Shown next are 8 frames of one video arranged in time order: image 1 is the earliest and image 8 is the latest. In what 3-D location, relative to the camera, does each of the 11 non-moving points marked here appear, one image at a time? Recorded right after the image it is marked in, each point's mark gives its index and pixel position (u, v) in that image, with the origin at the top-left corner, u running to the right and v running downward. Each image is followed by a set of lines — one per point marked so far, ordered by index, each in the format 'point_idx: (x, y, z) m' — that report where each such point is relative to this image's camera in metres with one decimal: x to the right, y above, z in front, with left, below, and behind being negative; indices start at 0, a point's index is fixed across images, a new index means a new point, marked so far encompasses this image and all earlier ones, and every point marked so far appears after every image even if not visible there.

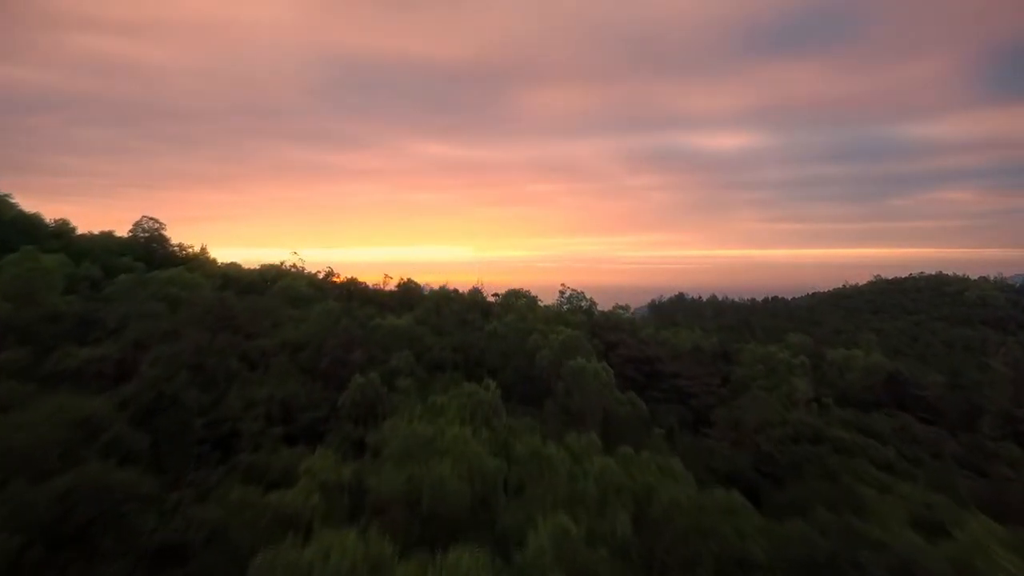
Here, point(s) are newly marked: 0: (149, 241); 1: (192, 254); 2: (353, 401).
0: (-4.8, +0.6, +16.2) m
1: (-4.8, +0.5, +18.0) m
2: (-1.1, -0.8, +8.7) m
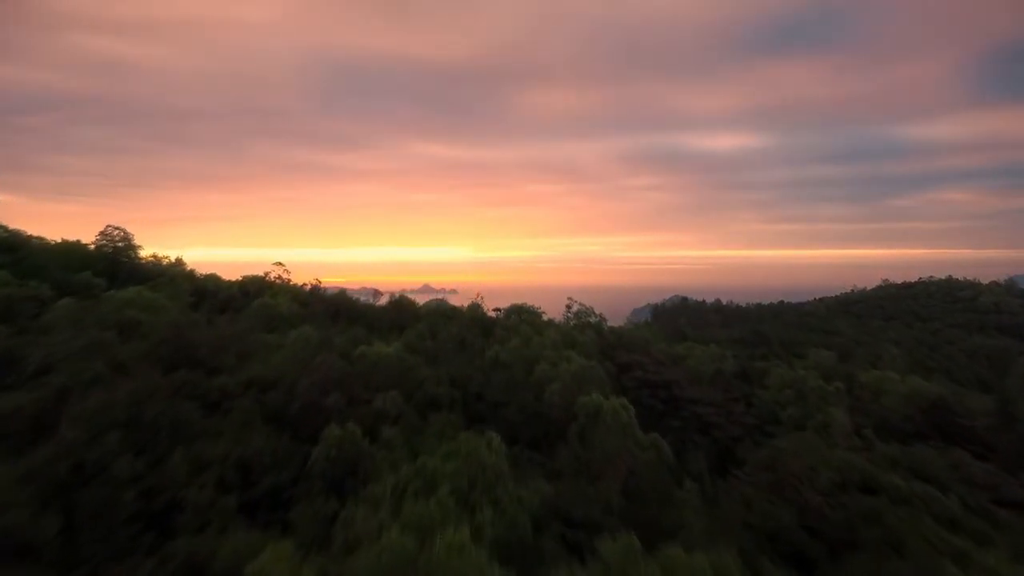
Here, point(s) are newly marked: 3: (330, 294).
0: (-4.8, +0.4, +14.7) m
1: (-4.7, +0.3, +16.5) m
2: (-1.1, -1.0, +7.2) m
3: (-2.6, -0.2, +17.5) m
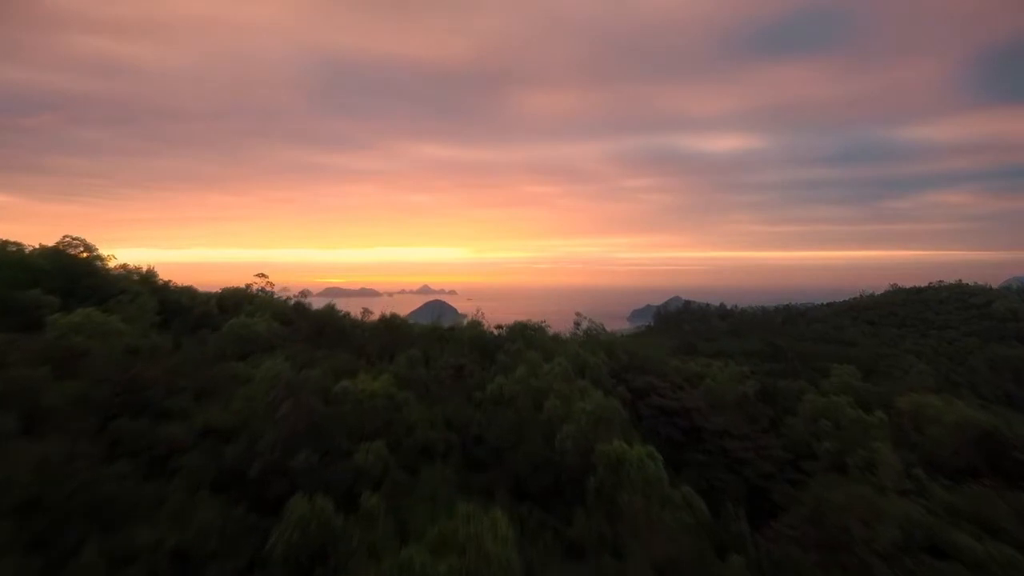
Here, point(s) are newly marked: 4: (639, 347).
0: (-4.7, +0.2, +13.2) m
1: (-4.7, +0.1, +15.0) m
2: (-1.0, -1.2, +5.7) m
3: (-2.6, -0.4, +16.0) m
4: (+2.1, -1.0, +19.7) m
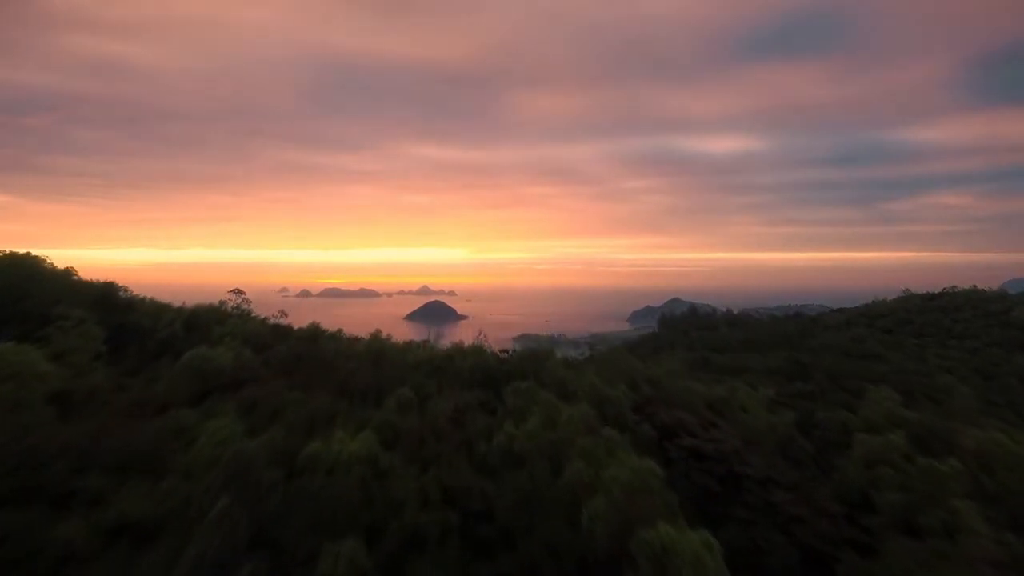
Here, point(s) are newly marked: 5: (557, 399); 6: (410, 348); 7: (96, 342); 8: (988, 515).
0: (-4.7, 0.0, +11.3) m
1: (-4.6, -0.1, +13.1) m
2: (-1.0, -1.4, +3.8) m
3: (-2.5, -0.6, +14.1) m
4: (+2.2, -1.2, +17.9) m
5: (+0.4, -0.9, +9.9) m
6: (-1.2, -0.8, +14.3) m
7: (-3.6, -0.5, +10.5) m
8: (+4.0, -1.9, +10.1) m
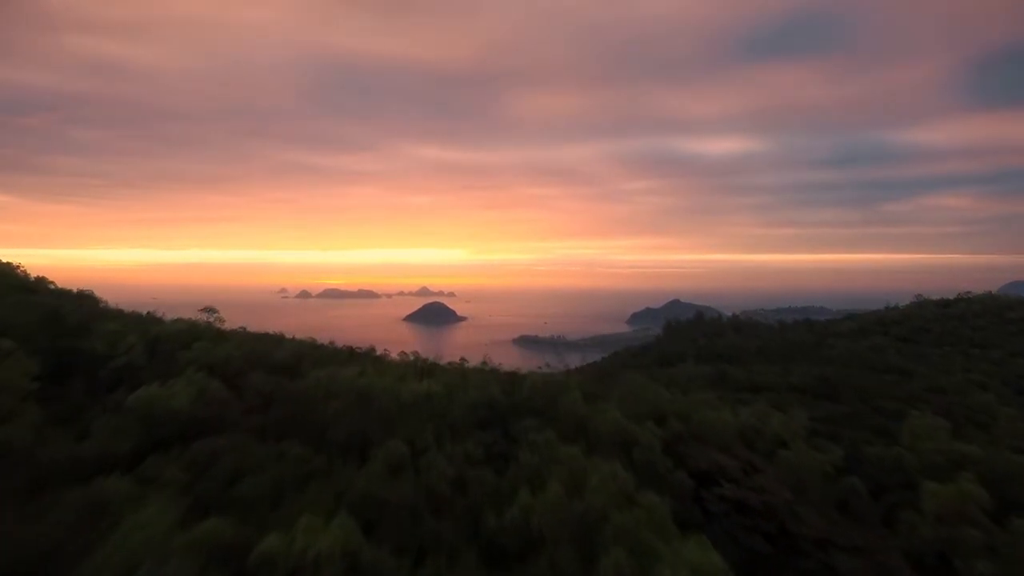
0: (-4.6, -0.2, +9.6) m
1: (-4.5, -0.3, +11.4) m
2: (-0.9, -1.6, +2.1) m
3: (-2.4, -0.8, +12.4) m
4: (+2.2, -1.4, +16.1) m
5: (+0.5, -1.1, +8.2) m
6: (-1.1, -1.0, +12.5) m
7: (-3.5, -0.7, +8.8) m
8: (+4.1, -2.1, +8.3) m
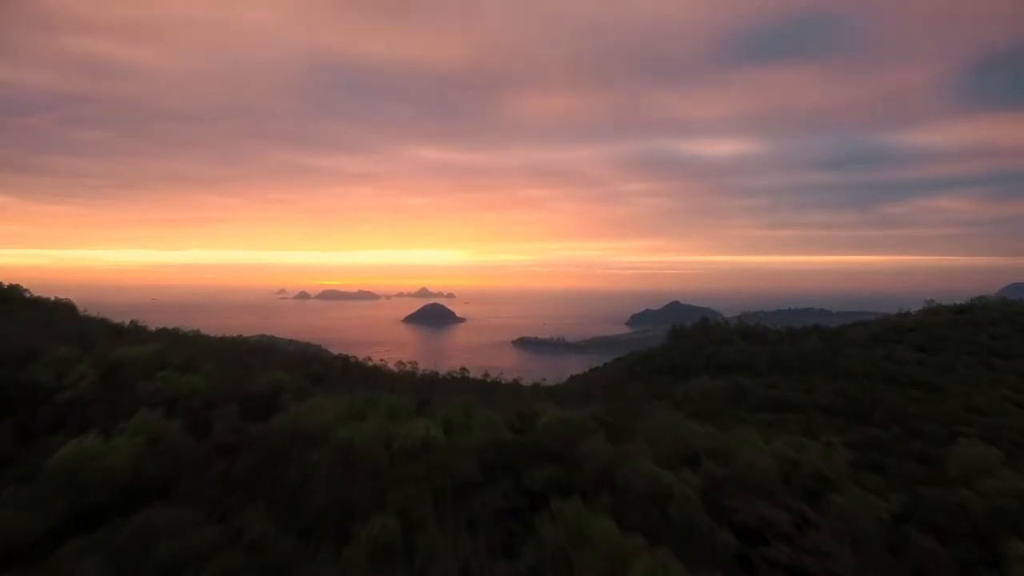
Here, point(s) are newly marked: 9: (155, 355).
0: (-4.5, -0.3, +7.9) m
1: (-4.4, -0.5, +9.8) m
2: (-0.8, -1.8, +0.5) m
3: (-2.3, -1.0, +10.7) m
4: (+2.3, -1.6, +14.5) m
5: (+0.6, -1.3, +6.5) m
6: (-1.0, -1.1, +10.9) m
7: (-3.4, -0.8, +7.2) m
8: (+4.2, -2.3, +6.7) m
9: (-3.6, -0.7, +12.1) m
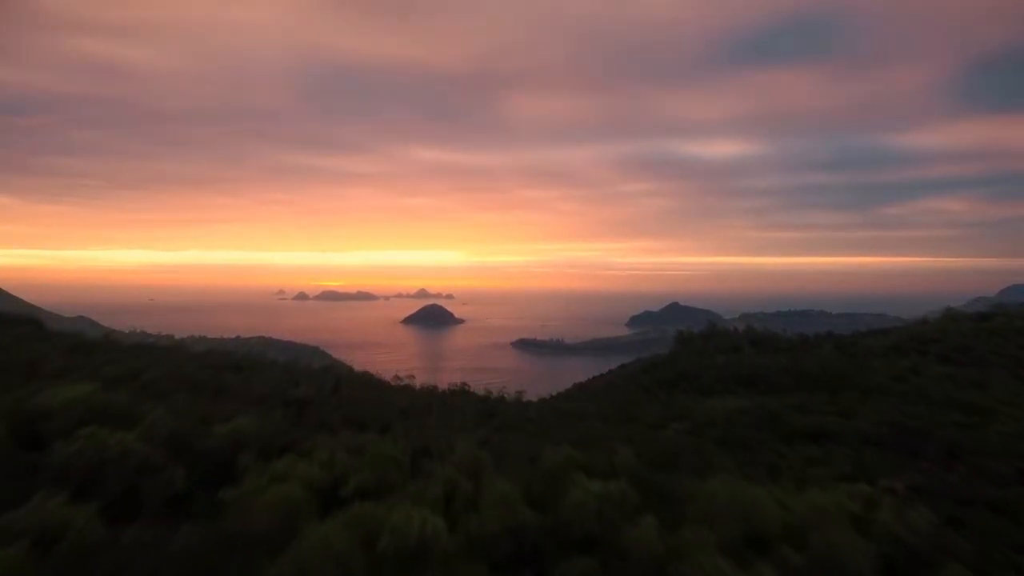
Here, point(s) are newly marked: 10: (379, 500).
0: (-4.3, -0.6, +5.7) m
1: (-4.3, -0.7, +7.5) m
2: (-0.6, -2.0, -1.8) m
3: (-2.2, -1.2, +8.5) m
4: (+2.5, -1.9, +12.3) m
5: (+0.7, -1.5, +4.3) m
6: (-0.9, -1.4, +8.7) m
7: (-3.3, -1.1, +4.9) m
8: (+4.3, -2.5, +4.5) m
9: (-3.4, -0.9, +9.9) m
10: (-0.9, -1.3, +7.8) m
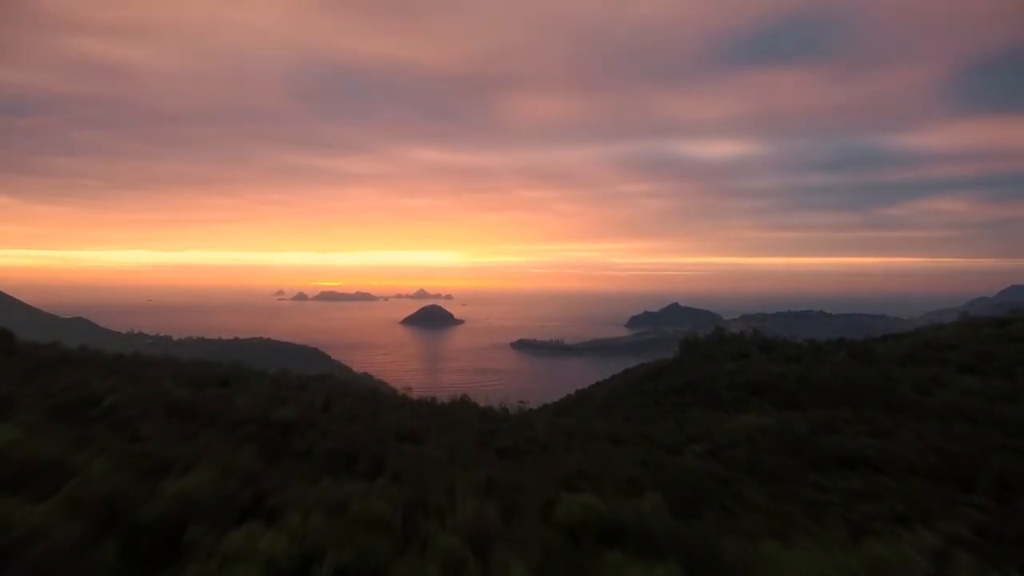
0: (-4.2, -0.7, +3.9) m
1: (-4.2, -0.9, +5.8) m
2: (-0.5, -2.2, -3.5) m
3: (-2.1, -1.4, +6.7) m
4: (+2.6, -2.0, +10.5) m
5: (+0.8, -1.7, +2.5) m
6: (-0.8, -1.5, +6.9) m
7: (-3.2, -1.2, +3.2) m
8: (+4.4, -2.7, +2.7) m
9: (-3.3, -1.1, +8.1) m
10: (-0.8, -1.5, +6.0) m
